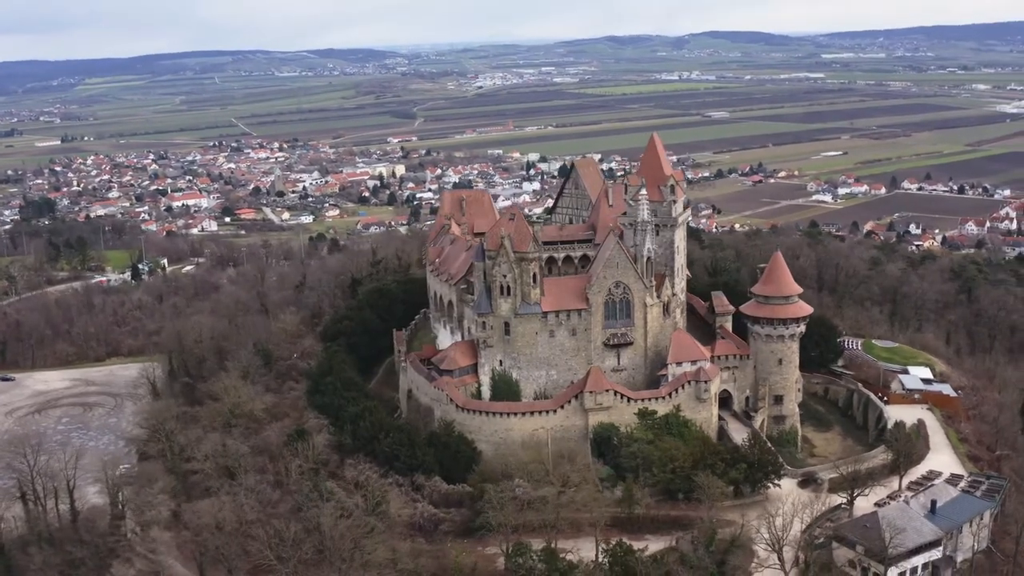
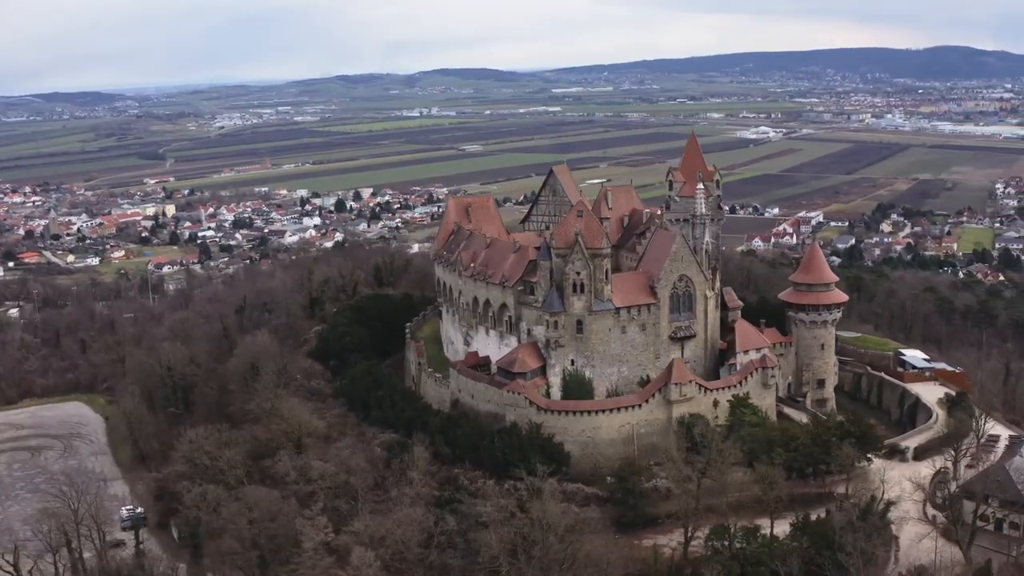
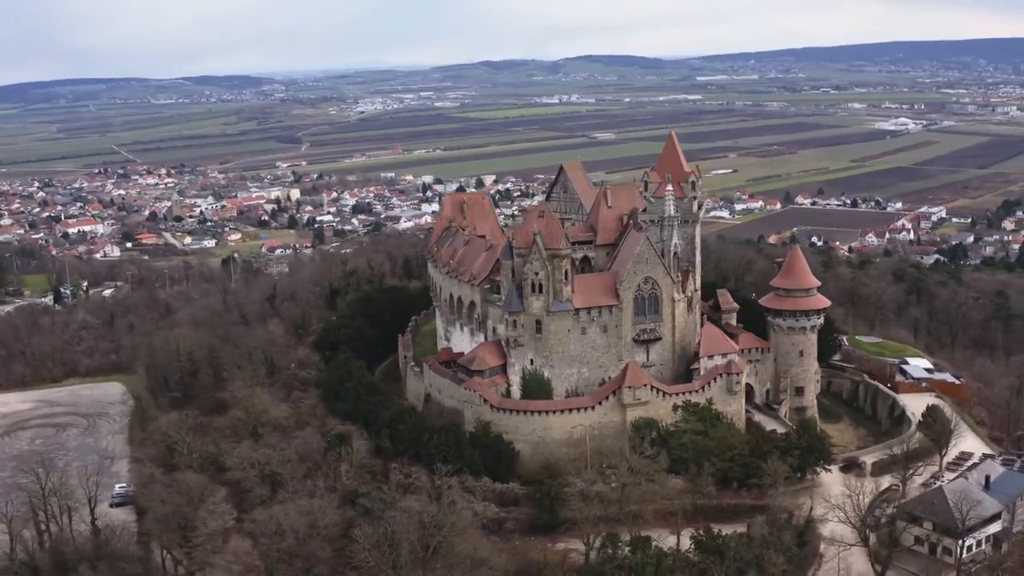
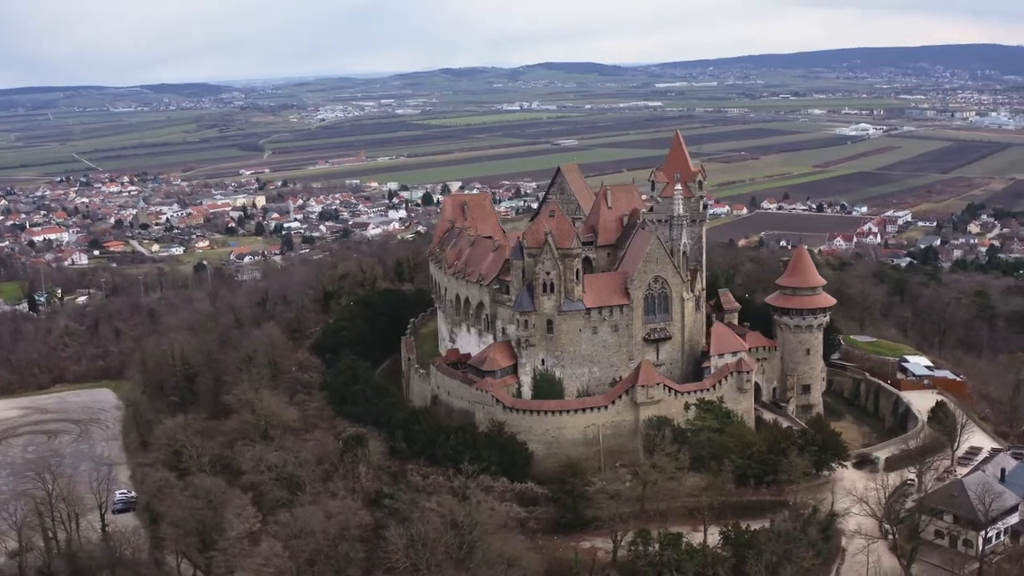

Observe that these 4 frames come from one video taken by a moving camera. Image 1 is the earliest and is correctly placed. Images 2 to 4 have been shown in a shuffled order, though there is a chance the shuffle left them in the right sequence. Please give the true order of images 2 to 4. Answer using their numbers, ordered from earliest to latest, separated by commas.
3, 4, 2
